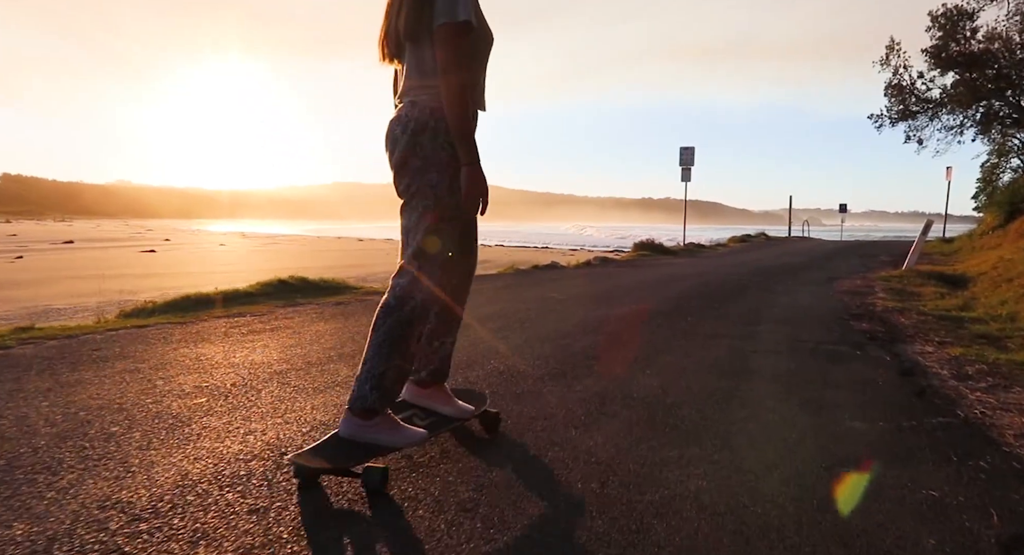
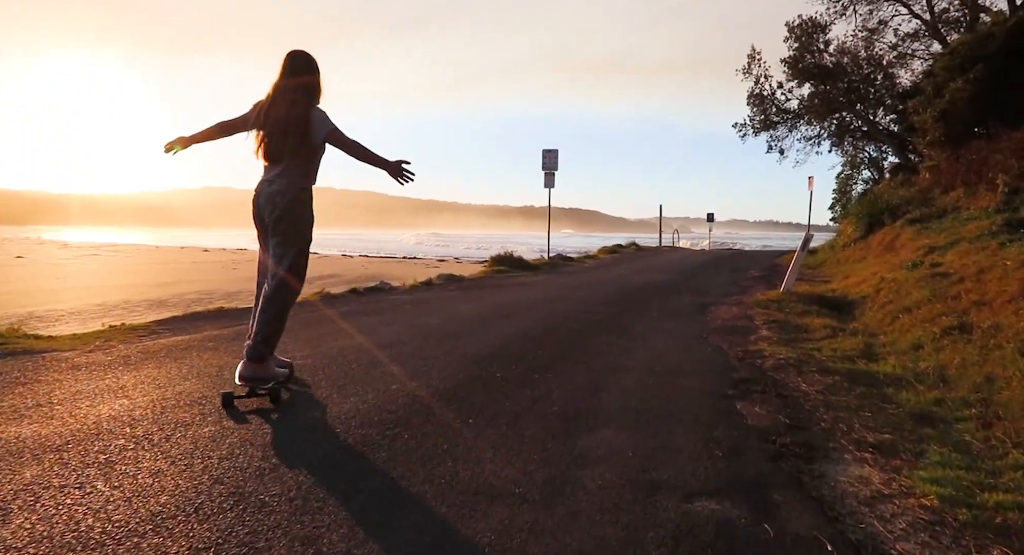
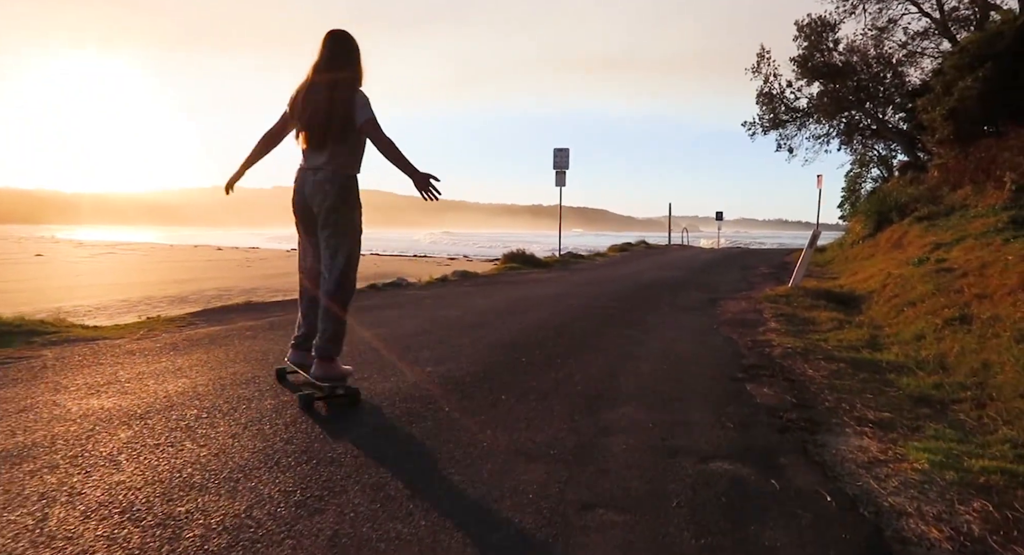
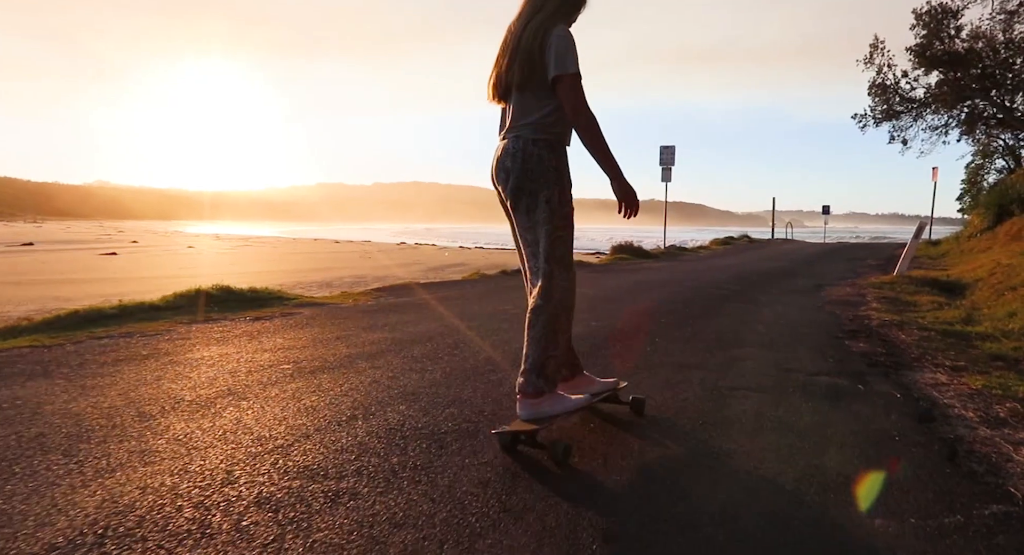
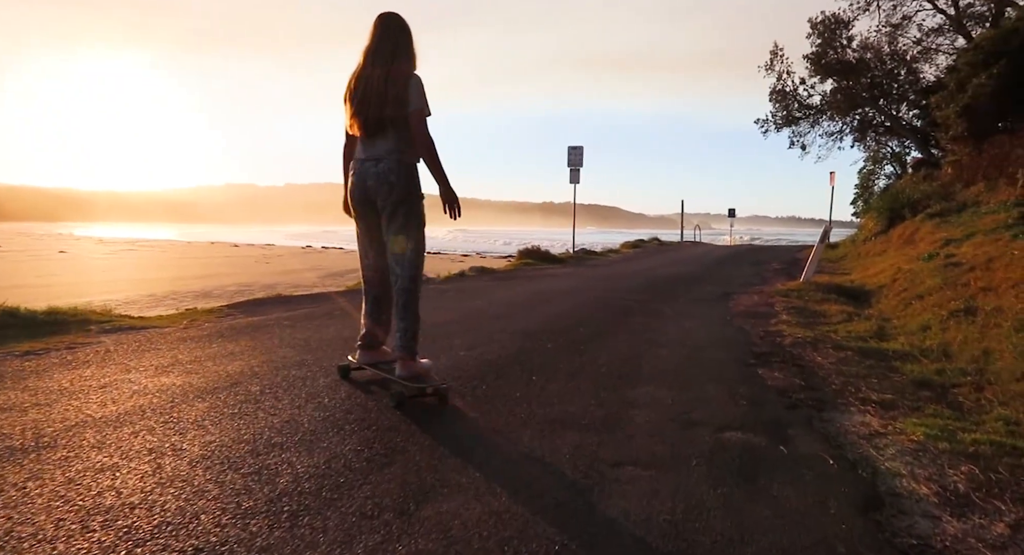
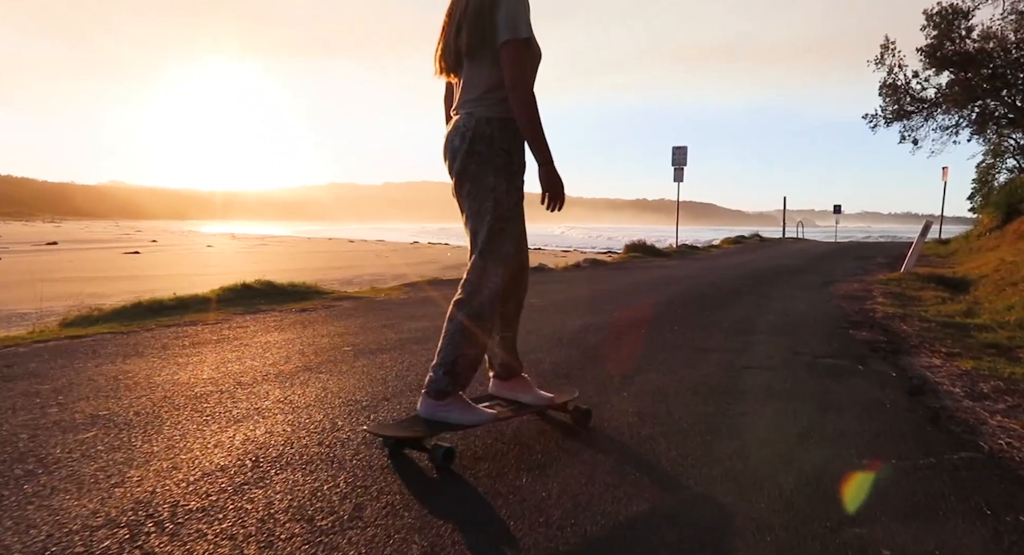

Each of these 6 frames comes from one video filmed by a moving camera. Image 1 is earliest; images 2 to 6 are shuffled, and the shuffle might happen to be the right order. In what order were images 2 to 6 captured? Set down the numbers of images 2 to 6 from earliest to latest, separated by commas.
6, 4, 5, 3, 2
